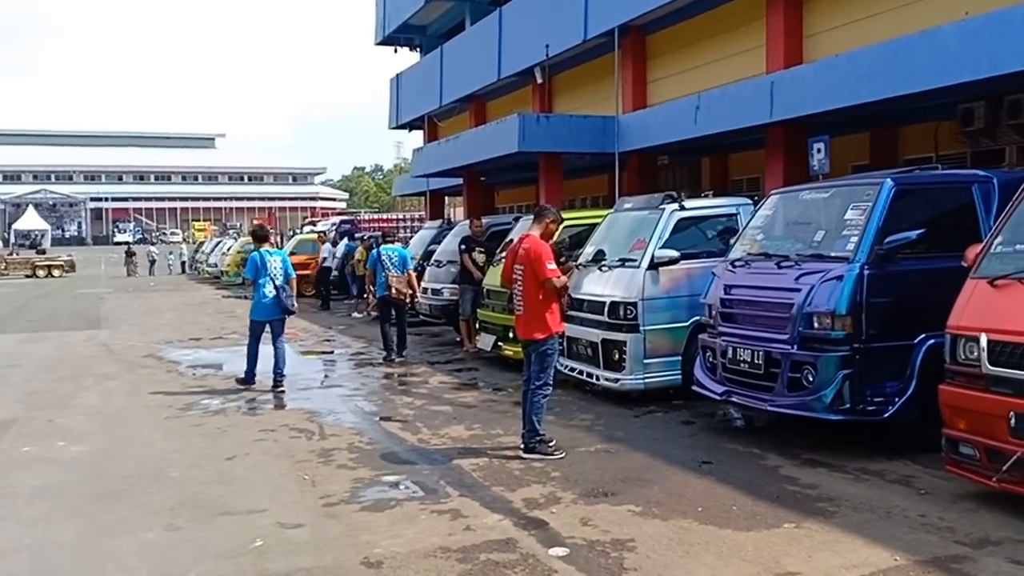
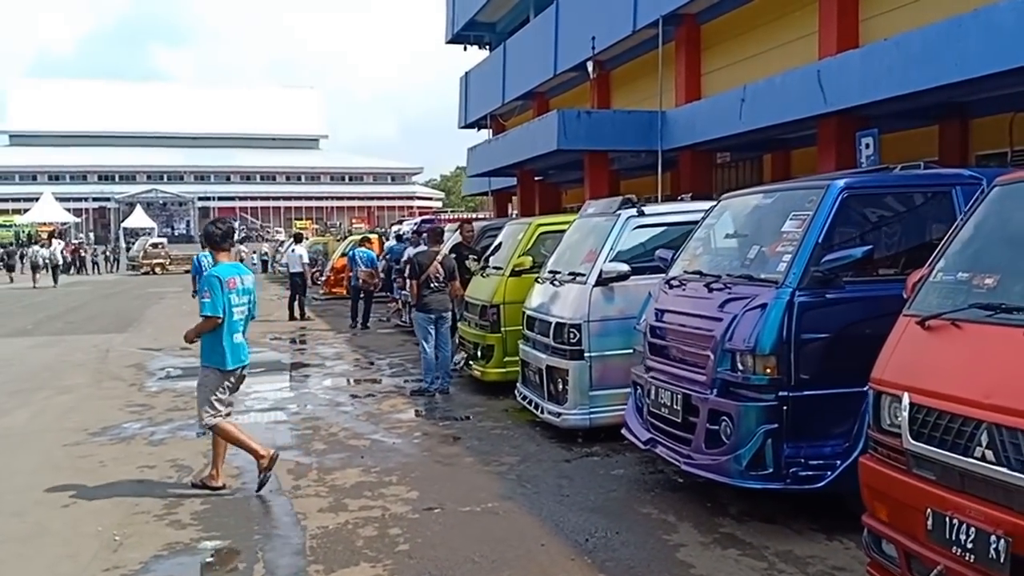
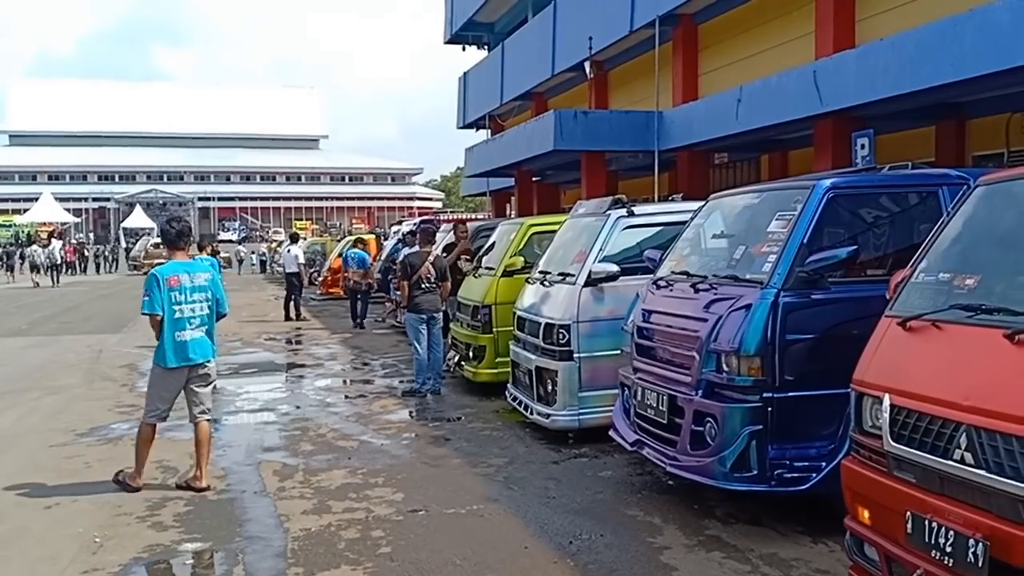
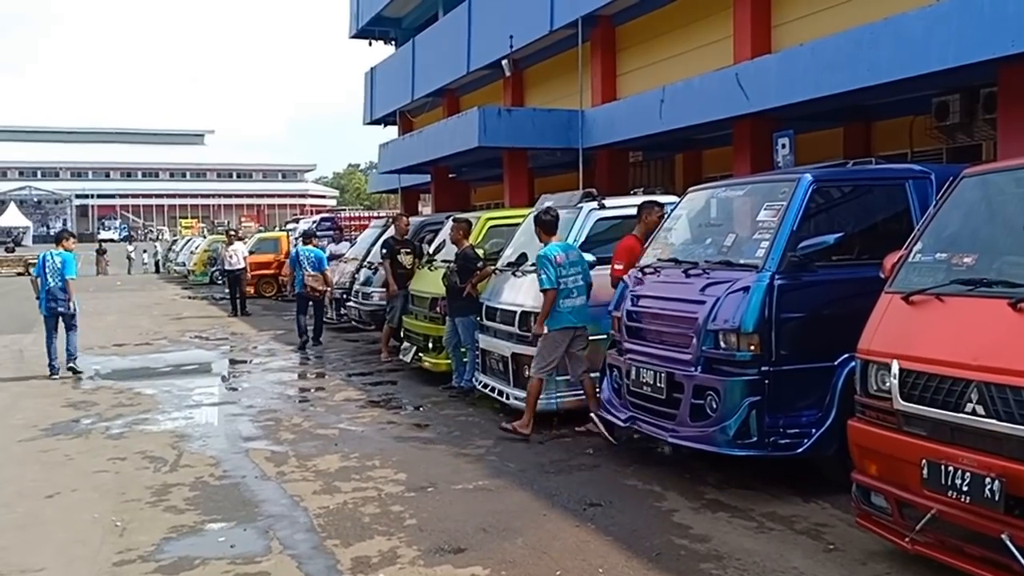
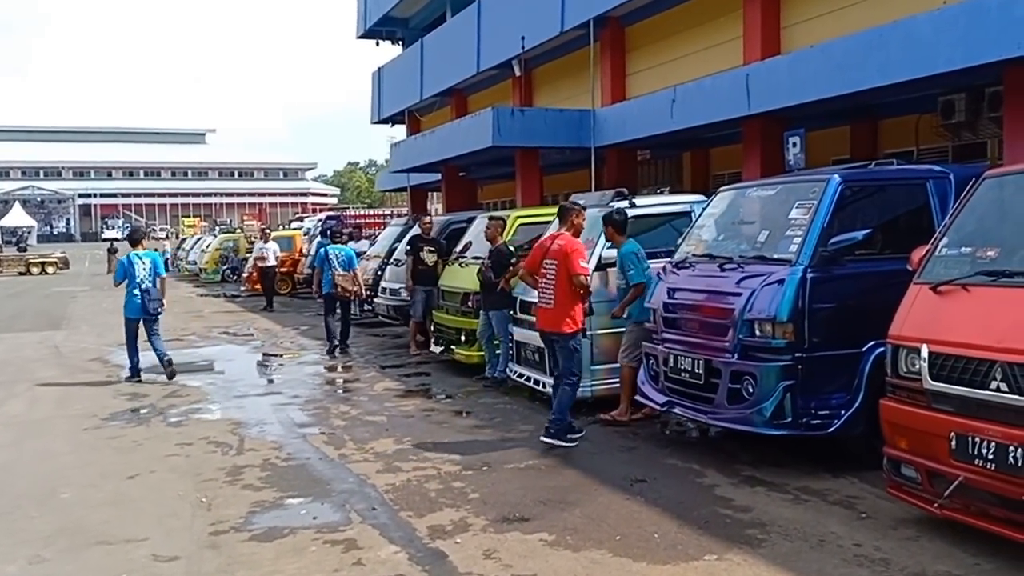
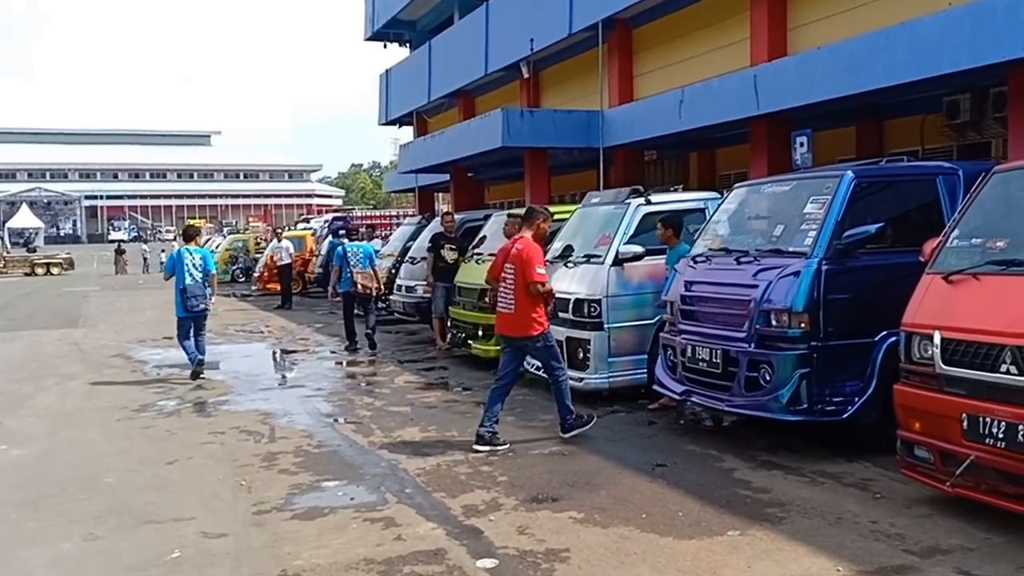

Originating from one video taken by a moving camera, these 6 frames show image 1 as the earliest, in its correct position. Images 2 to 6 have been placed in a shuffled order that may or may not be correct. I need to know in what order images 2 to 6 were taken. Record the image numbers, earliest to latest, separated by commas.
6, 5, 4, 2, 3
